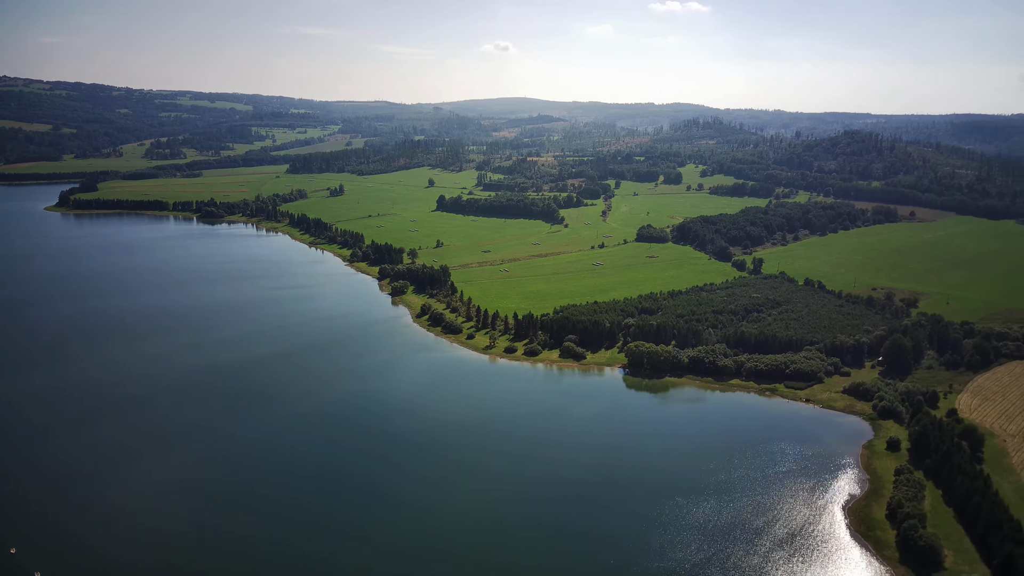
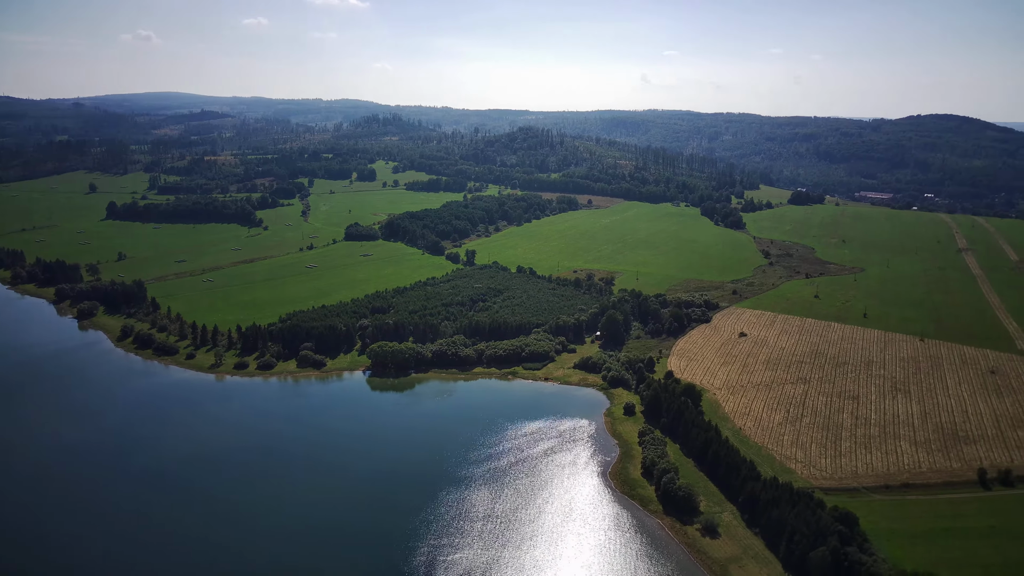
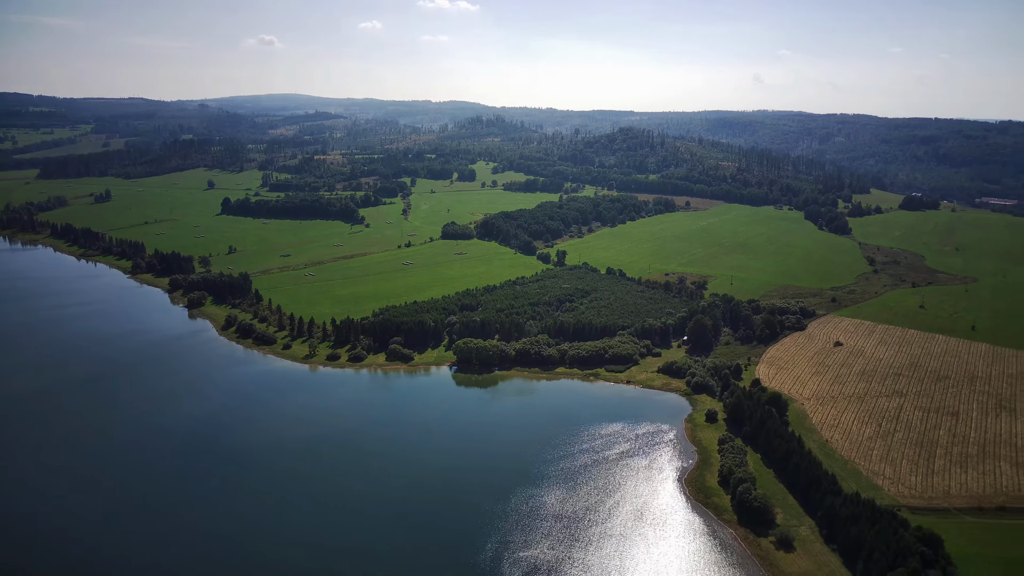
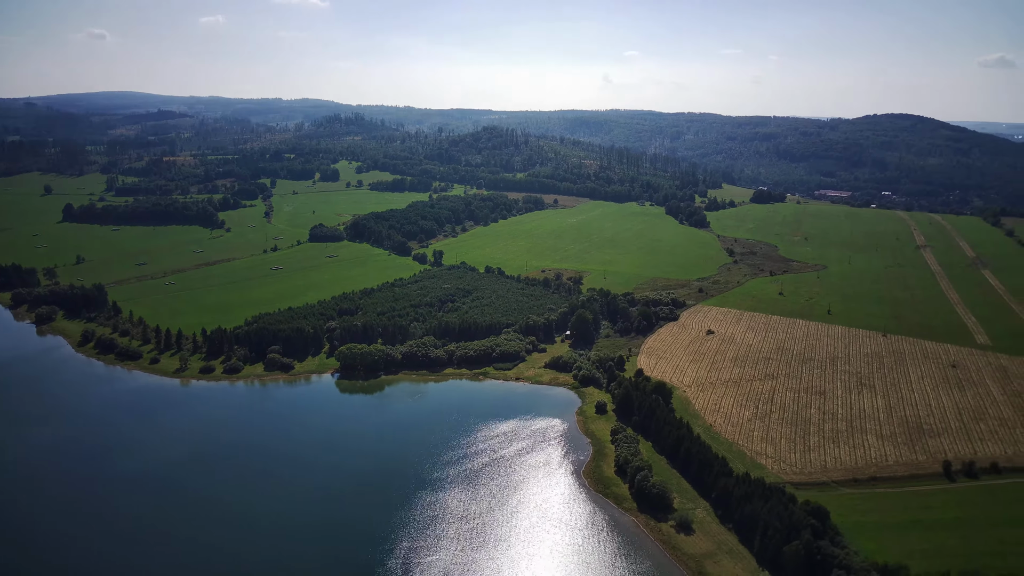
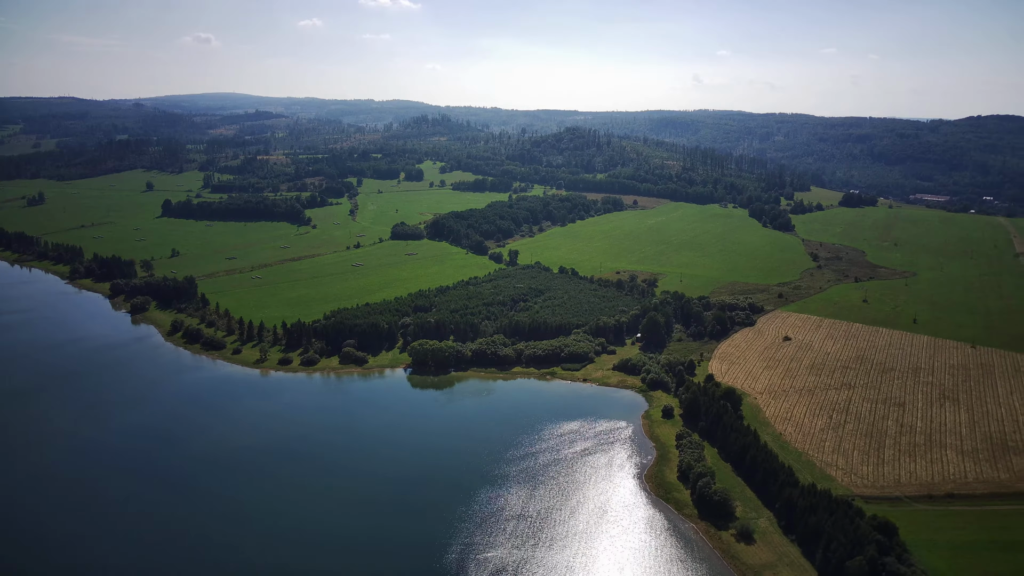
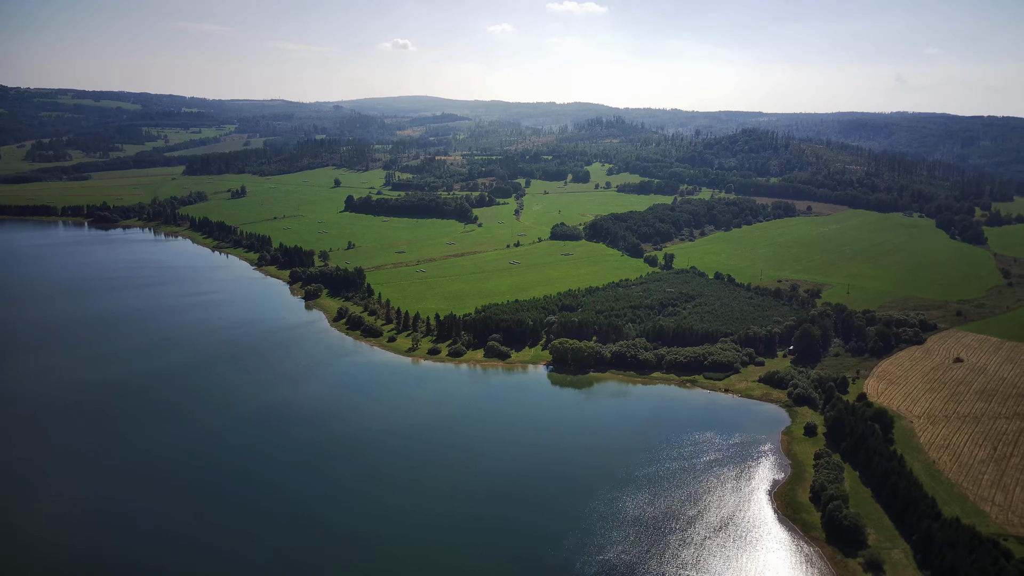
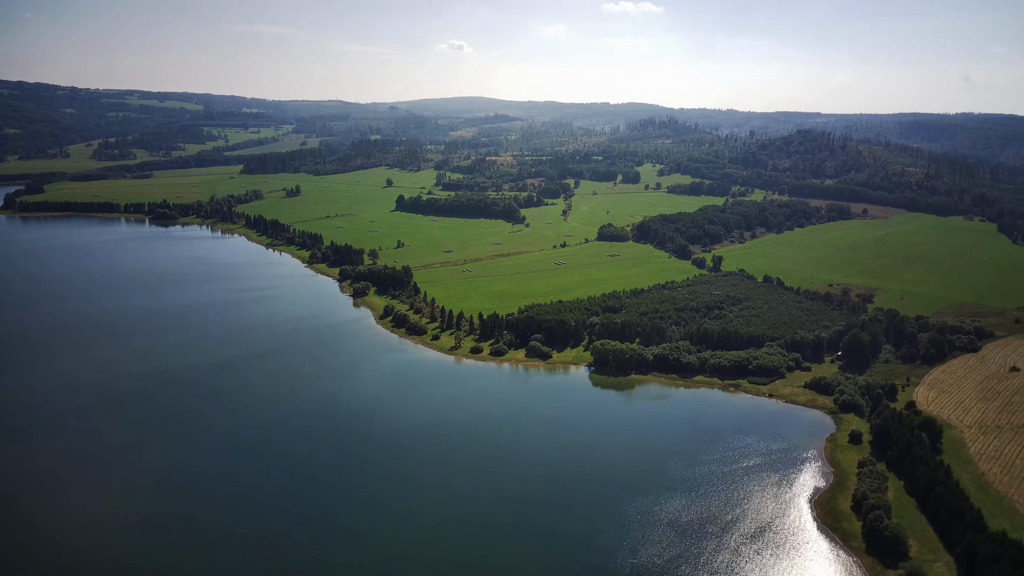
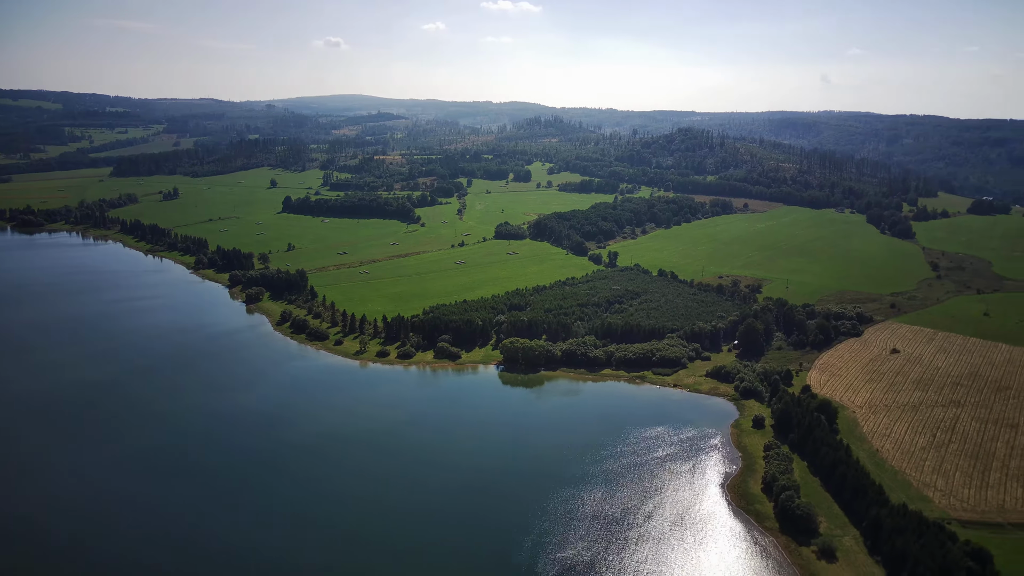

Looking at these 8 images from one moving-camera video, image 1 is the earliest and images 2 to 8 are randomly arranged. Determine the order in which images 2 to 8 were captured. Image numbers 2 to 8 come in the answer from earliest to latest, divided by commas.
7, 6, 8, 3, 5, 2, 4
